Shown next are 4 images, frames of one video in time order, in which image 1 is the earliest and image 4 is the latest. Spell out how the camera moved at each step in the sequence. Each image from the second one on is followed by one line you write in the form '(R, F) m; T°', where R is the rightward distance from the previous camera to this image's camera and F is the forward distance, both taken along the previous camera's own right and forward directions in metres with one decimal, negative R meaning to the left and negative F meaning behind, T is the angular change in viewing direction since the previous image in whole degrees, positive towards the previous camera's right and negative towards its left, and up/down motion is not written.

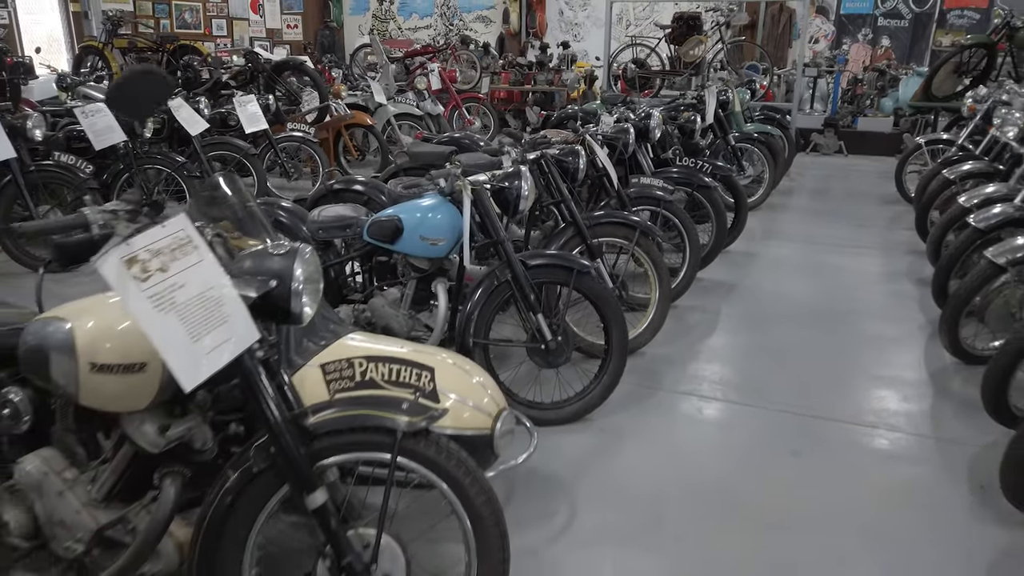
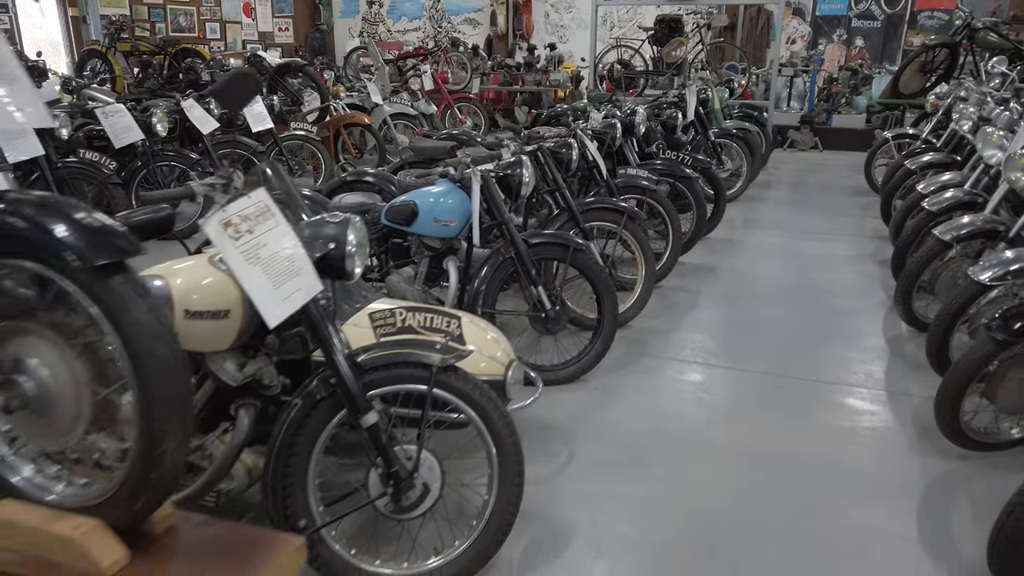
(-0.1, -0.3) m; +1°
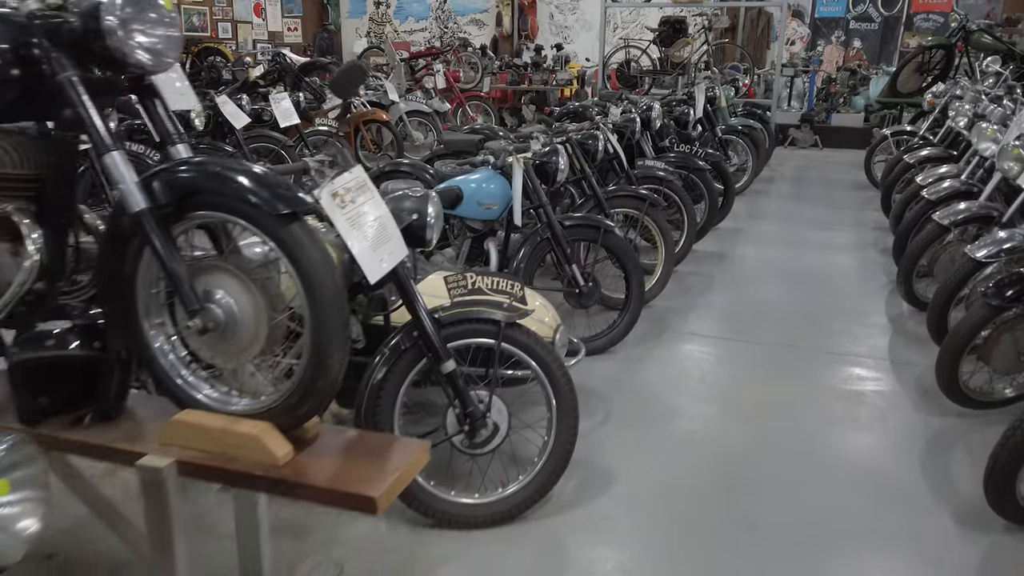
(-0.2, -0.3) m; 0°
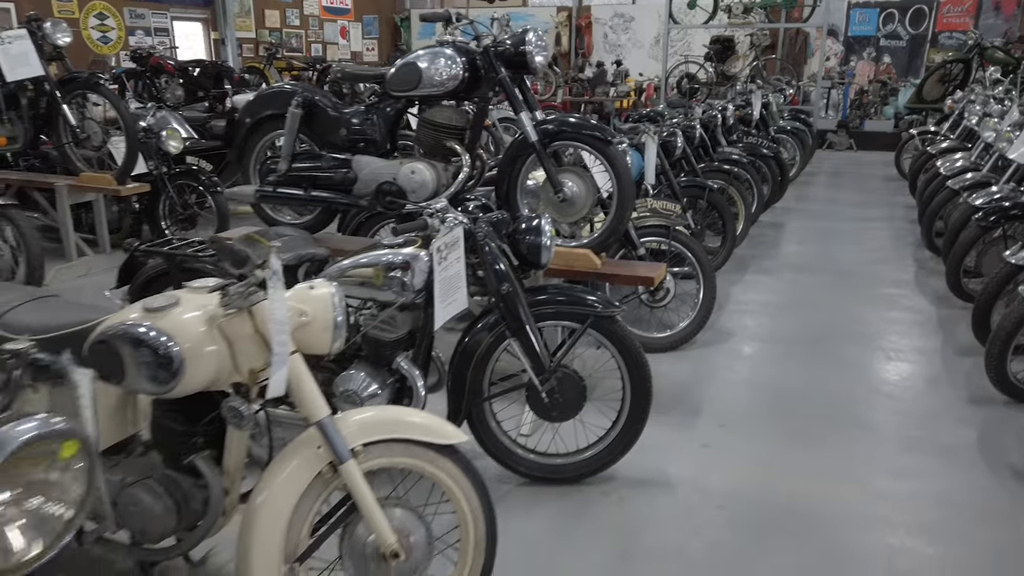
(-0.6, -1.3) m; -2°
